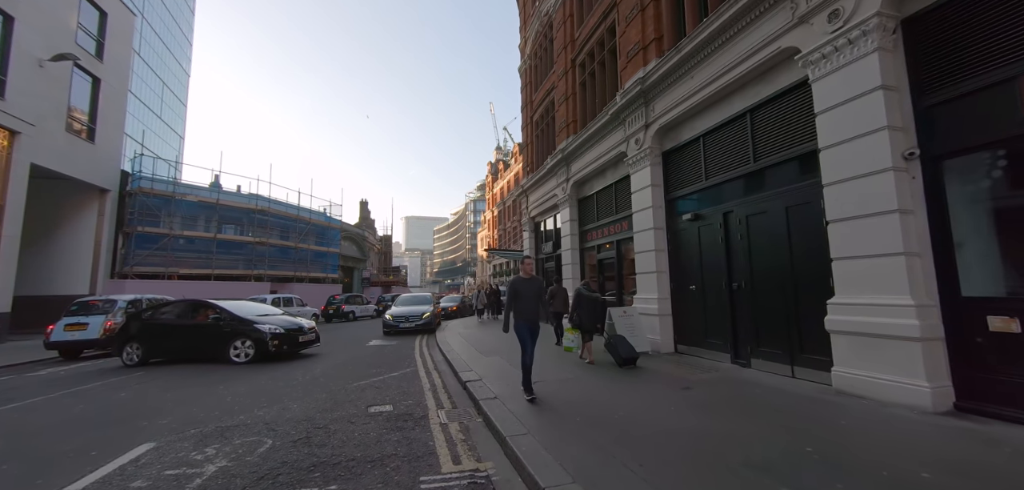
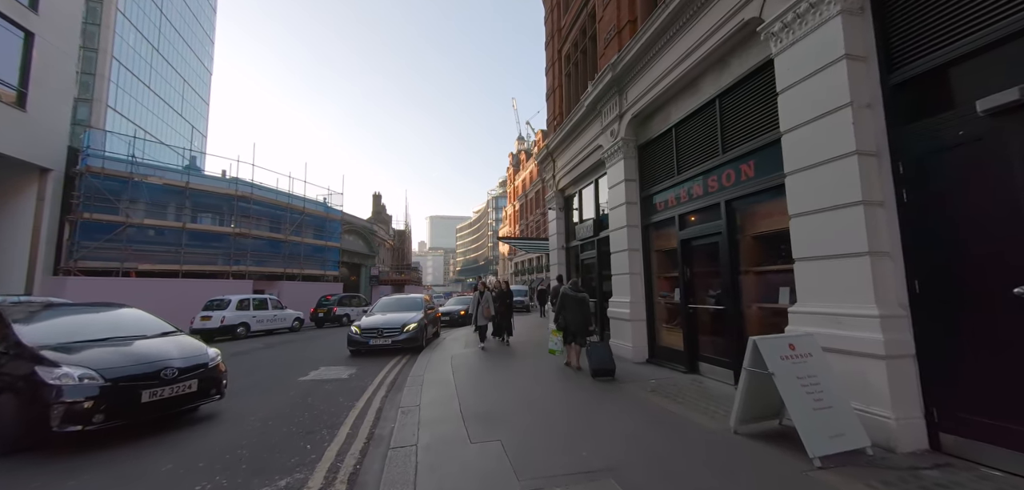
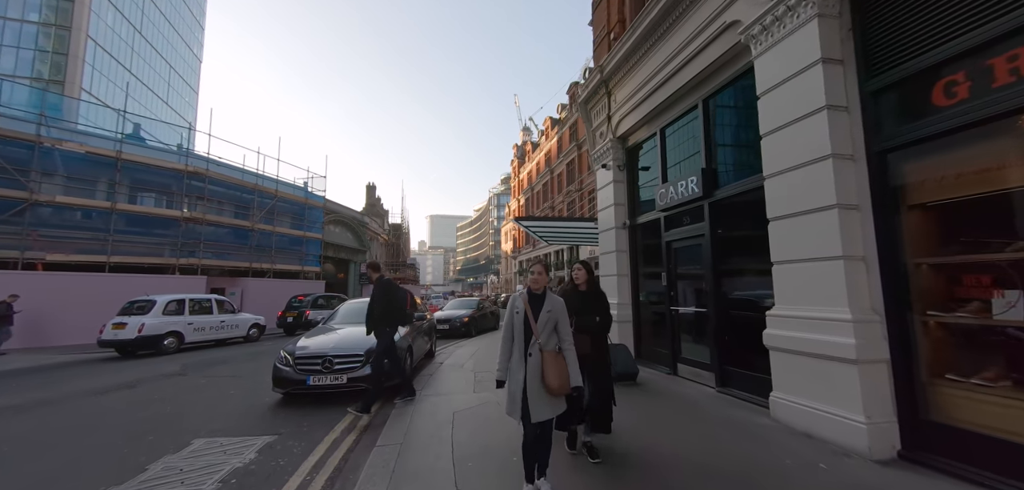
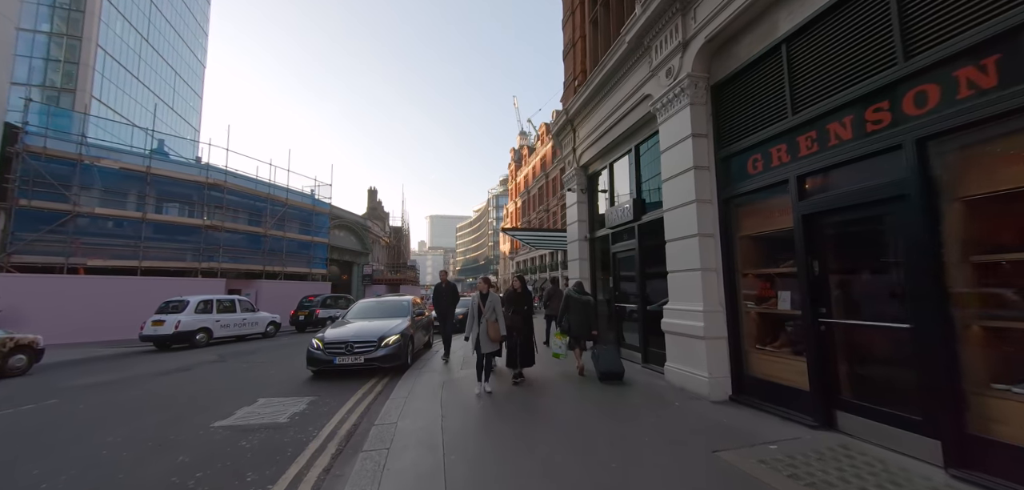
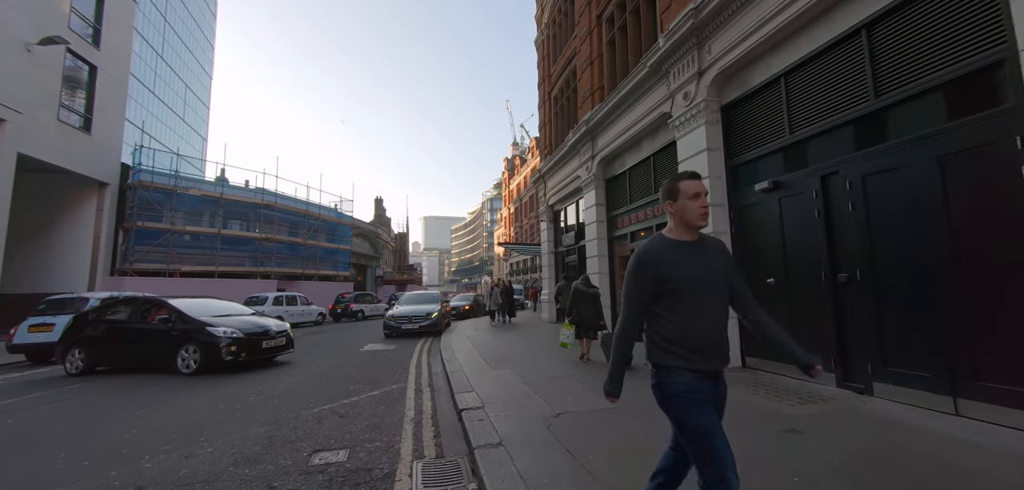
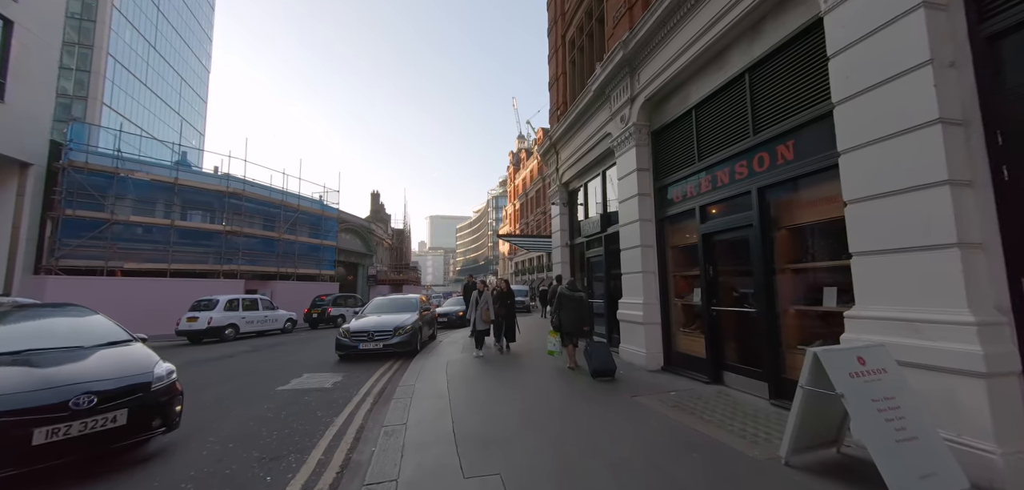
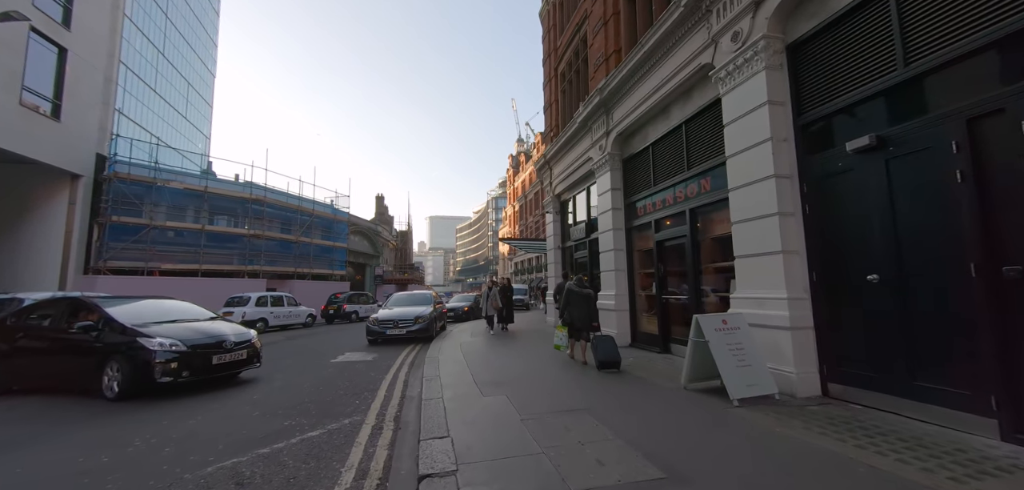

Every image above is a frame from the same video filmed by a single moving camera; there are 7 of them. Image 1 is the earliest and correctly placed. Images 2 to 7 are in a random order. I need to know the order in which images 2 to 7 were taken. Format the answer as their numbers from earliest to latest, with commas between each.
5, 7, 2, 6, 4, 3
